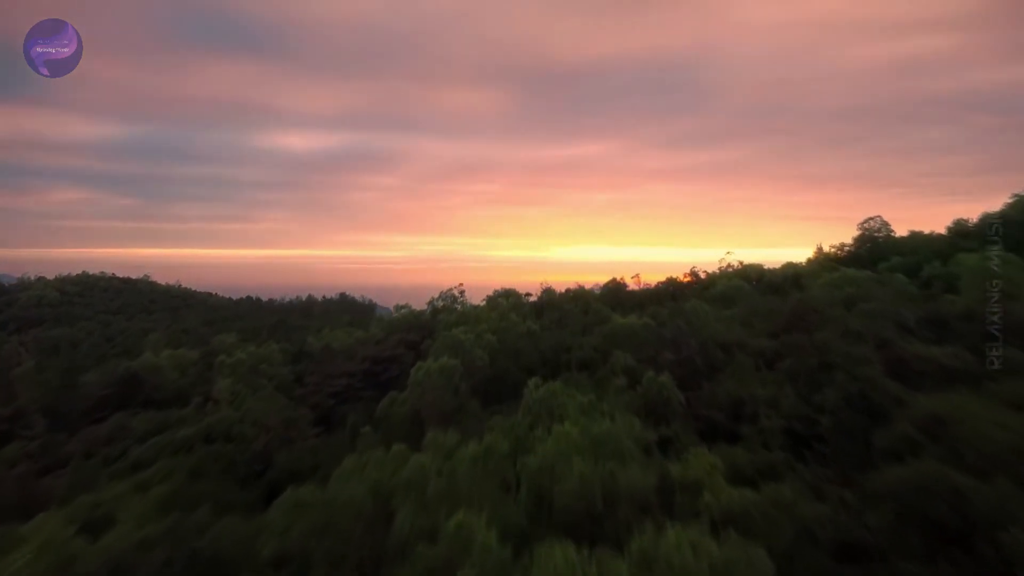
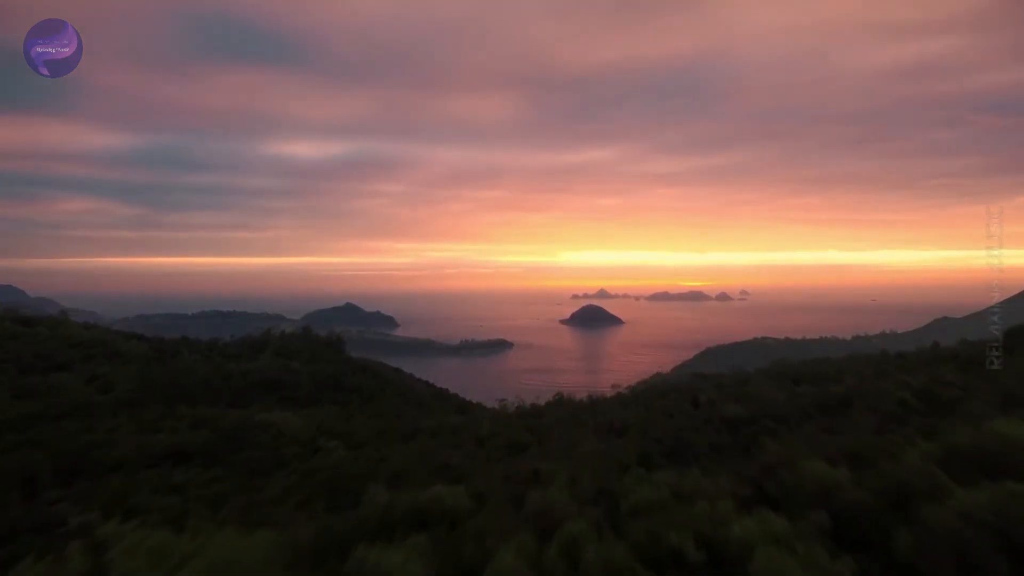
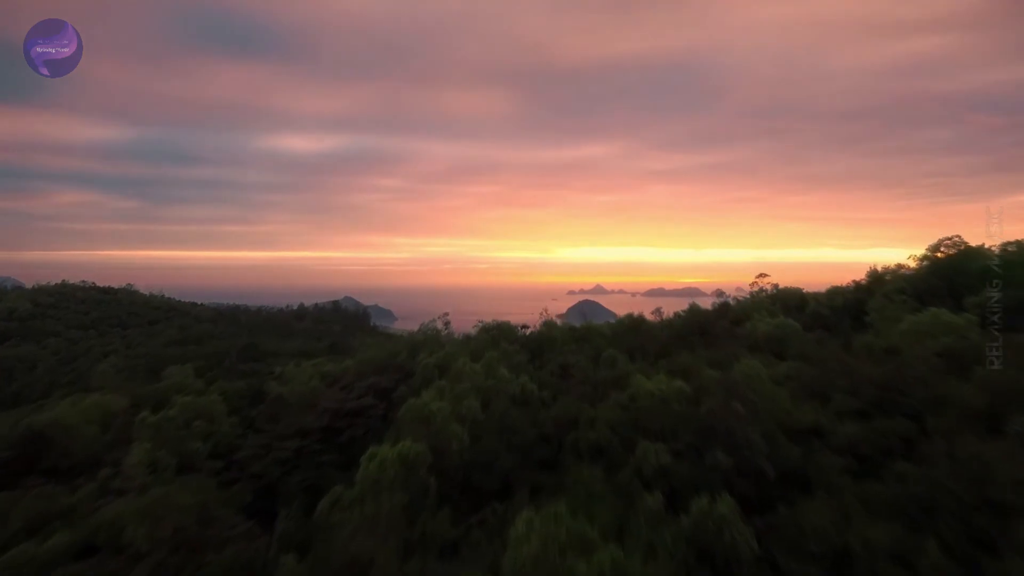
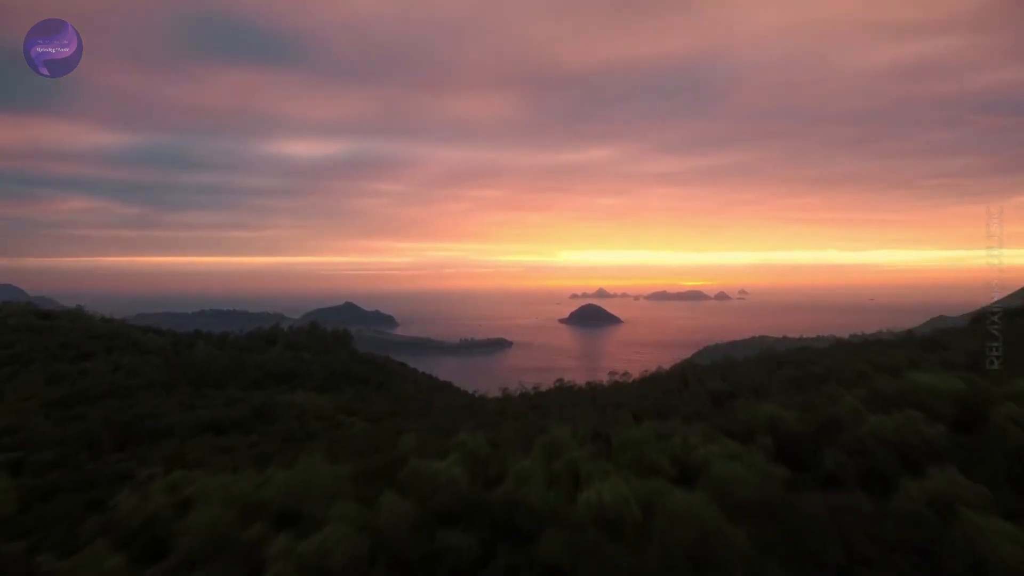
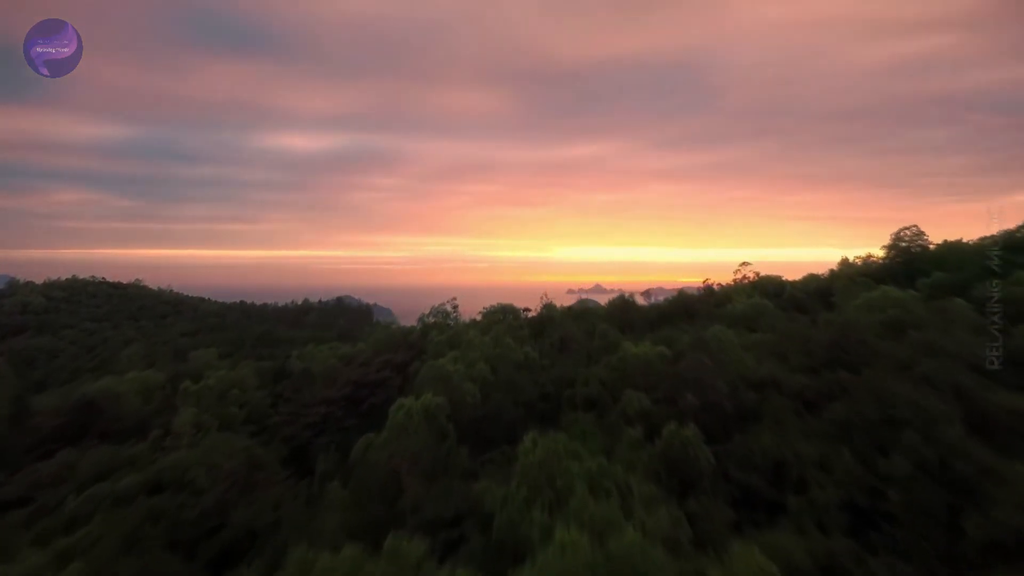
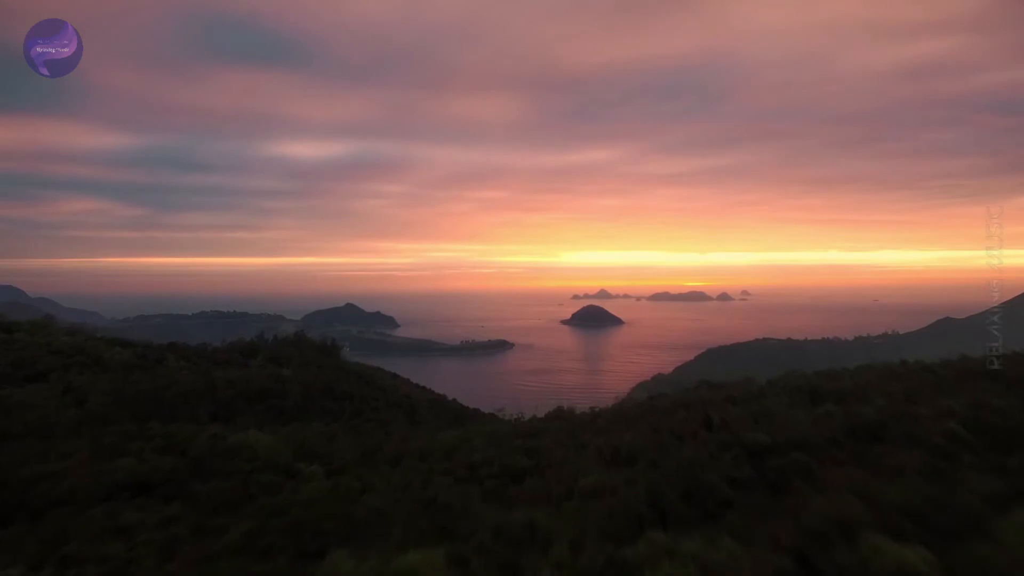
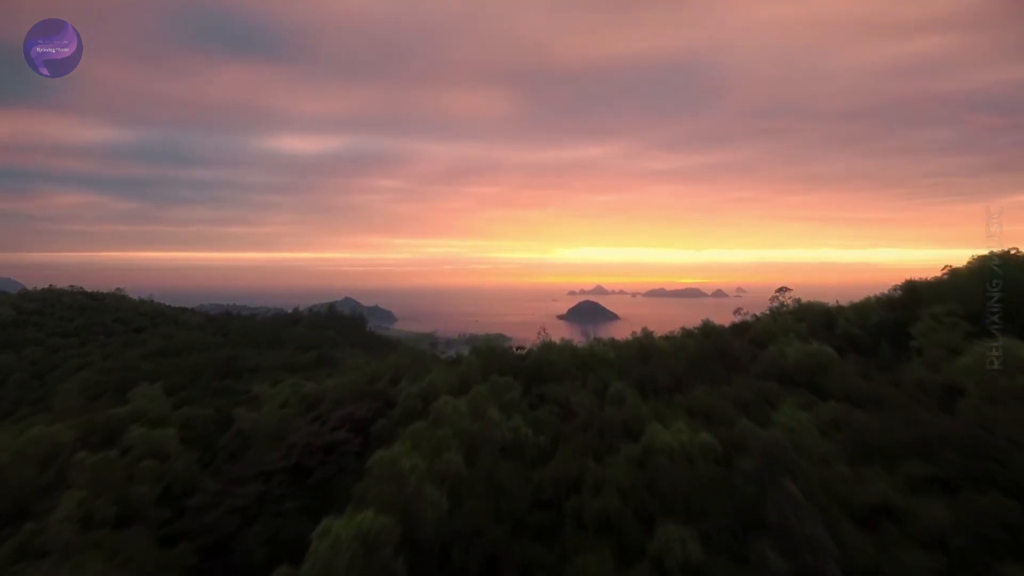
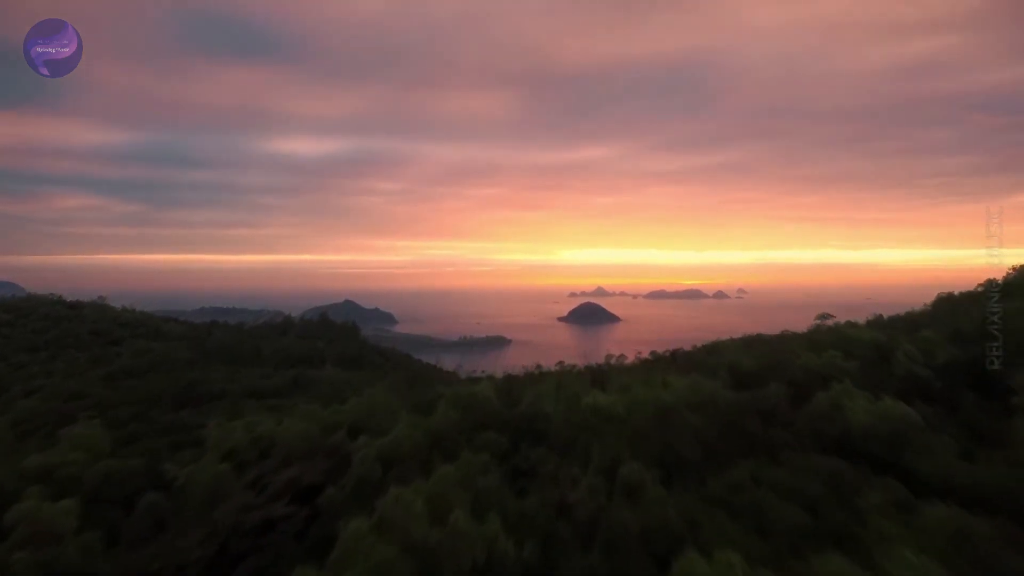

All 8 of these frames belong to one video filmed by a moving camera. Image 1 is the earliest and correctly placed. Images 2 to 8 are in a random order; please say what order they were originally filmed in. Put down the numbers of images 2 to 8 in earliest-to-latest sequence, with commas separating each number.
5, 3, 7, 8, 4, 2, 6
